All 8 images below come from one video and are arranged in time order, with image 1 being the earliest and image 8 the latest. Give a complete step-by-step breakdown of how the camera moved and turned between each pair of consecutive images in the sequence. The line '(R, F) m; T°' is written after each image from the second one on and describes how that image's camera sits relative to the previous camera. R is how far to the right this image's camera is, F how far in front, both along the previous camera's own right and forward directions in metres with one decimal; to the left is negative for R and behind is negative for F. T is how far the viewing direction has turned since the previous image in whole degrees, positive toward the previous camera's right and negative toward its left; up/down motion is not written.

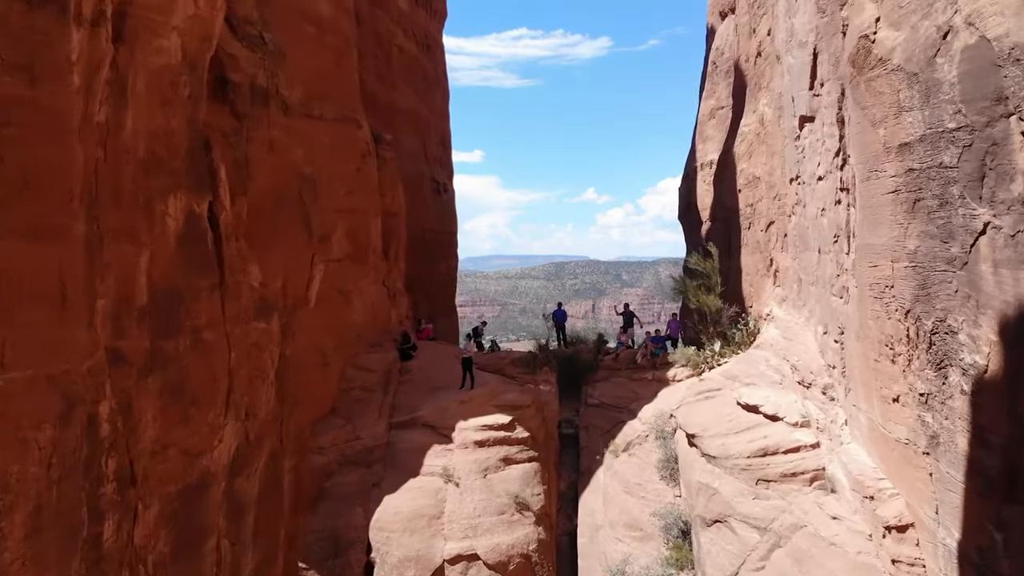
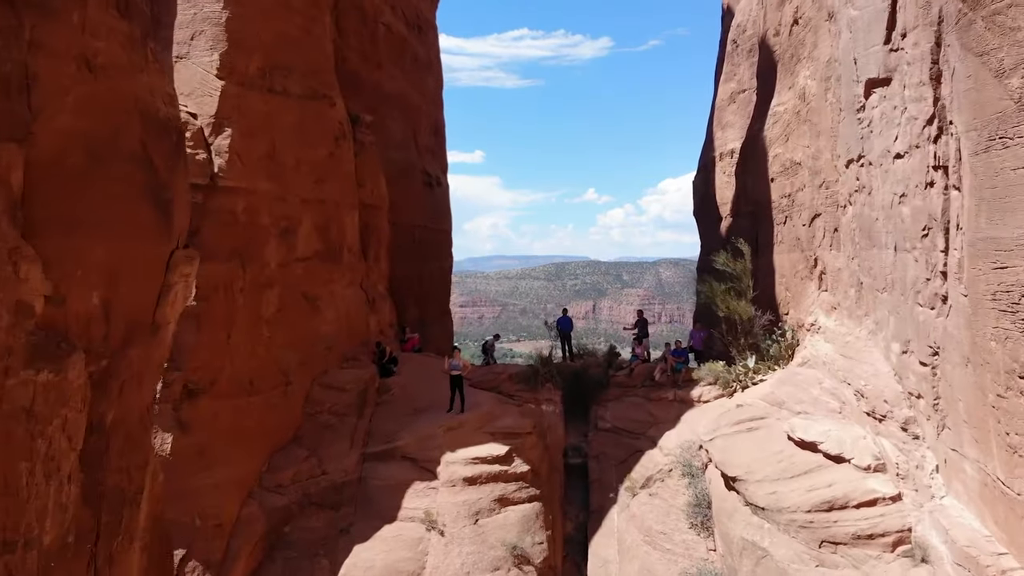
(0.0, +1.9) m; 0°
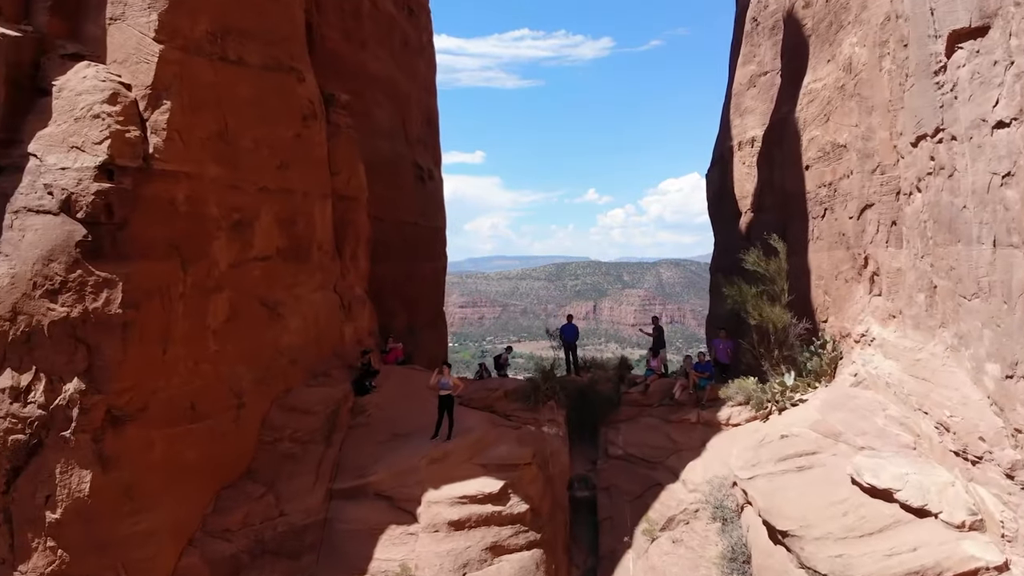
(+0.1, +1.6) m; 0°
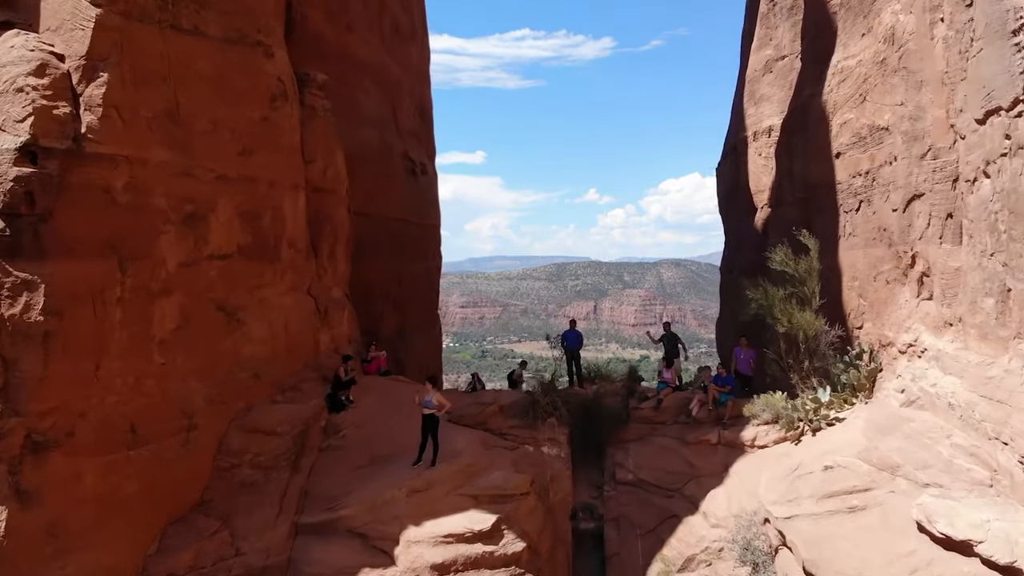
(+0.1, +1.1) m; 0°
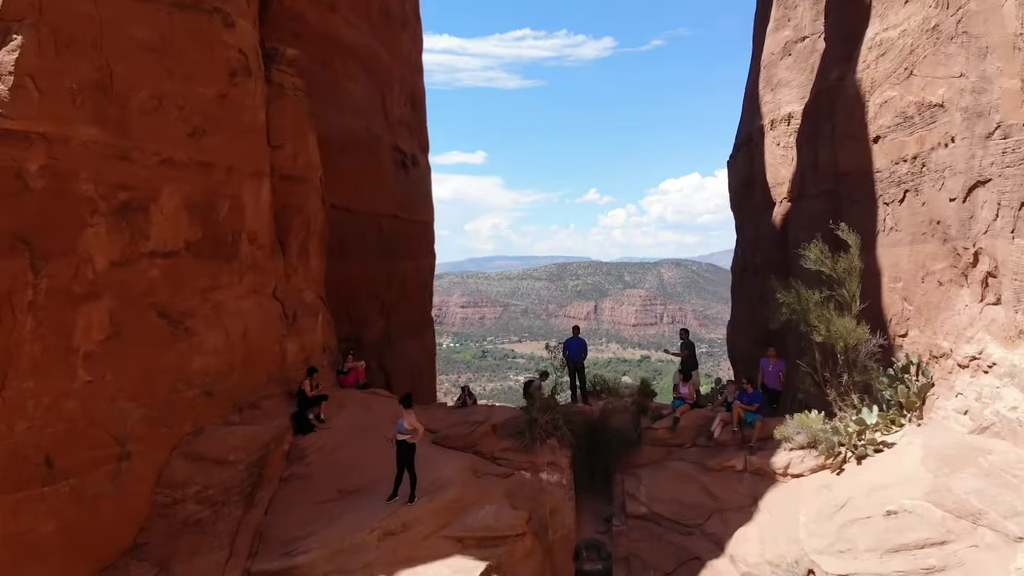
(+0.1, +1.1) m; 0°
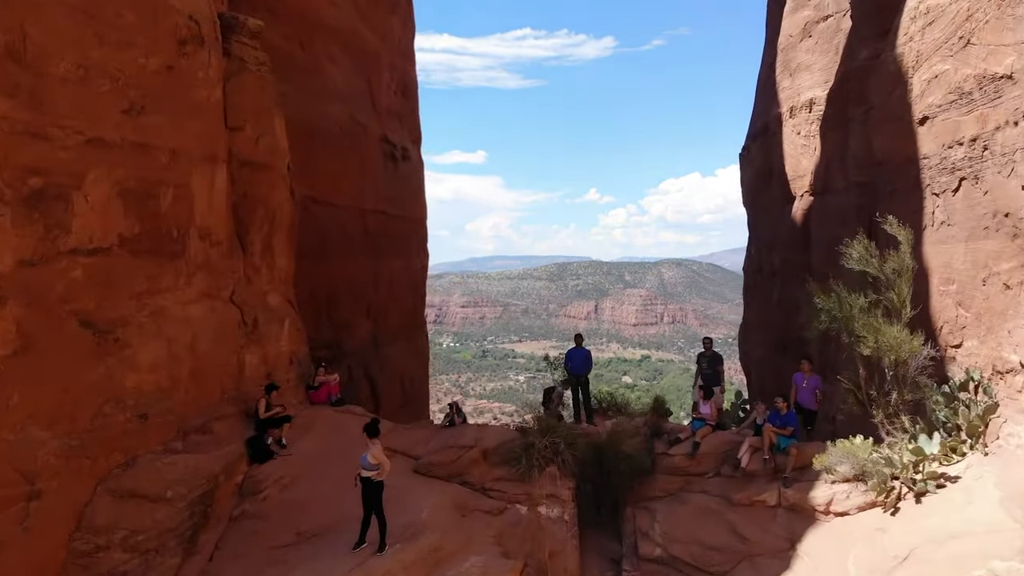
(+0.1, +1.0) m; 0°
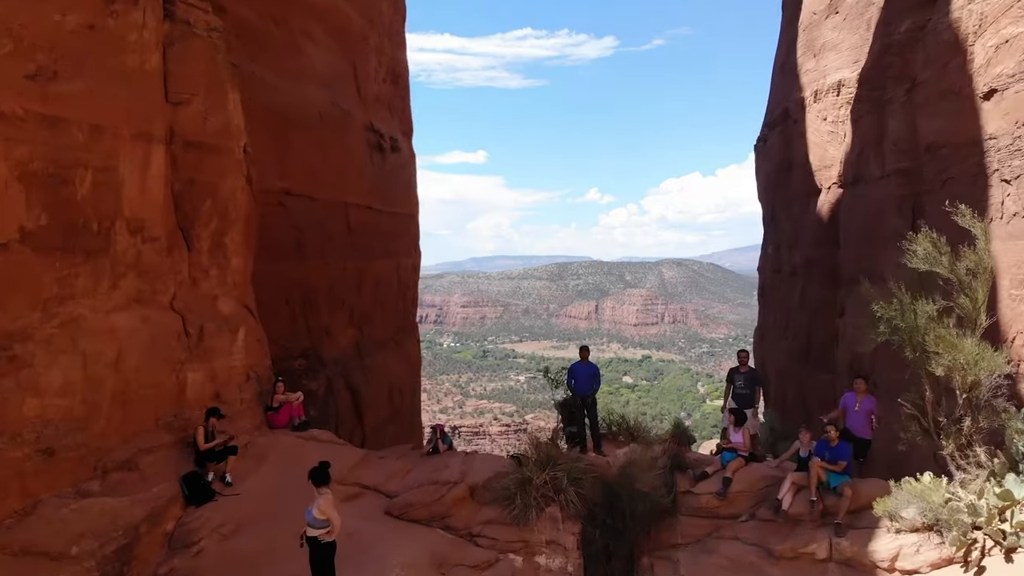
(+0.1, +1.1) m; 0°
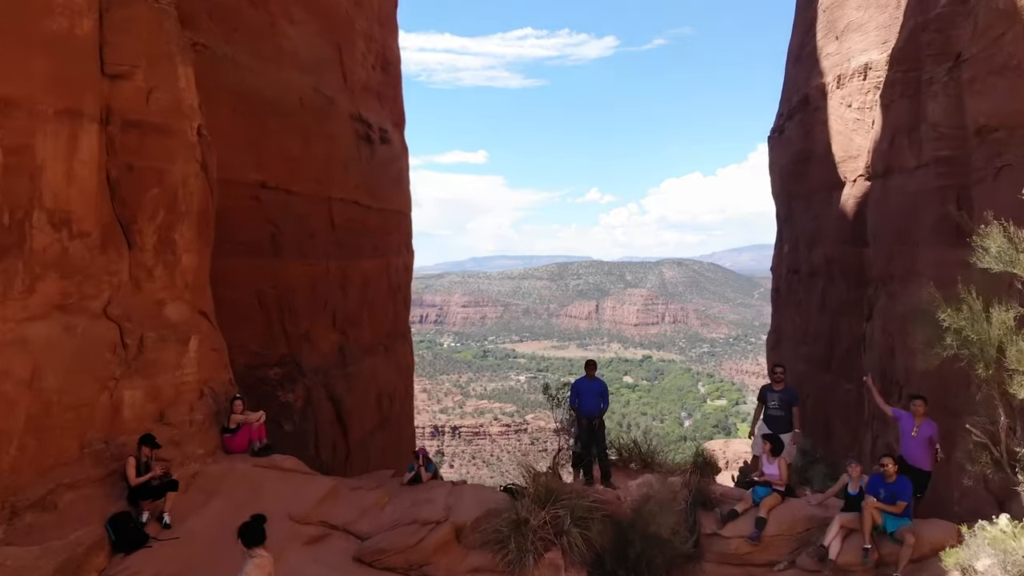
(0.0, +0.8) m; 0°
